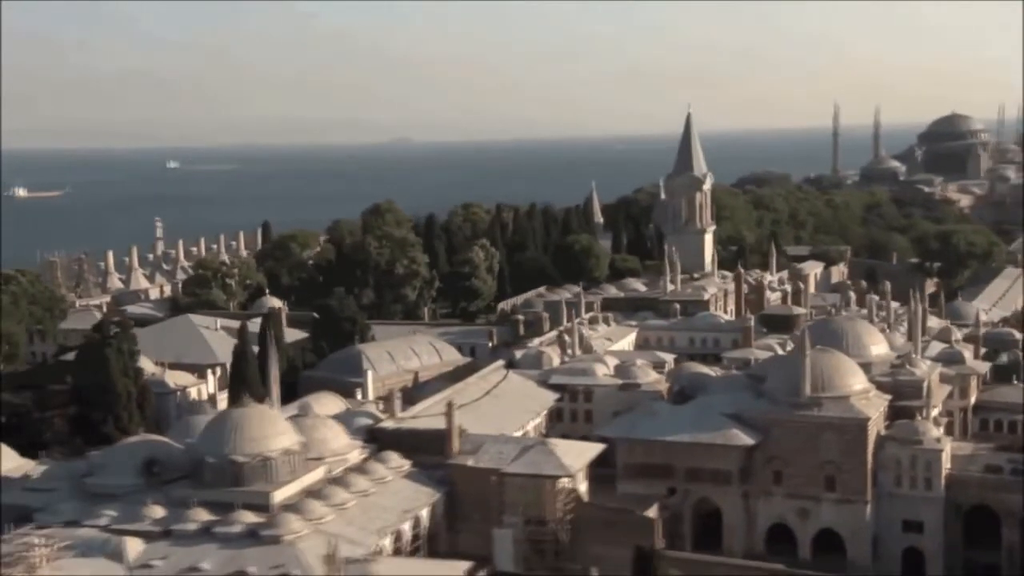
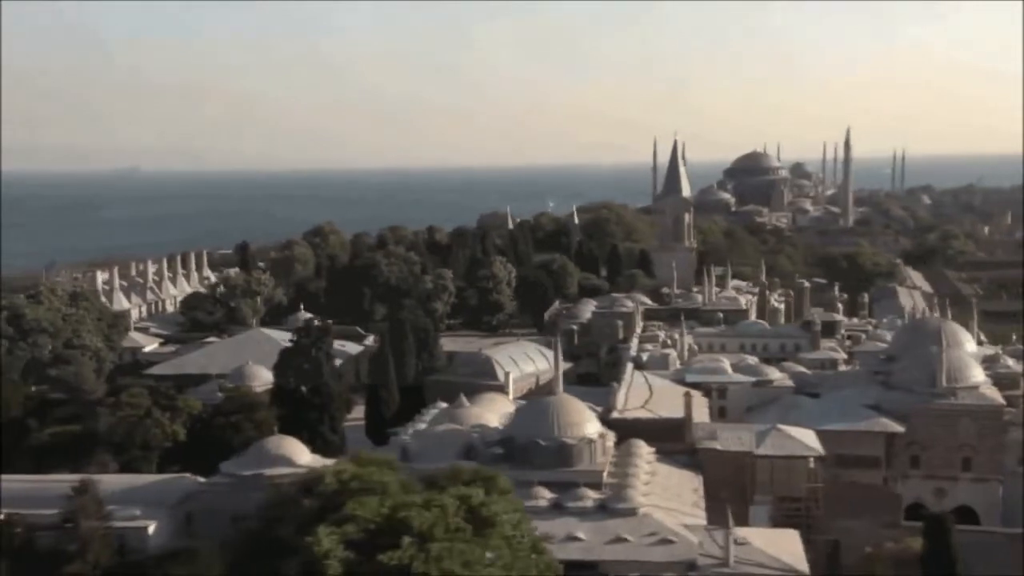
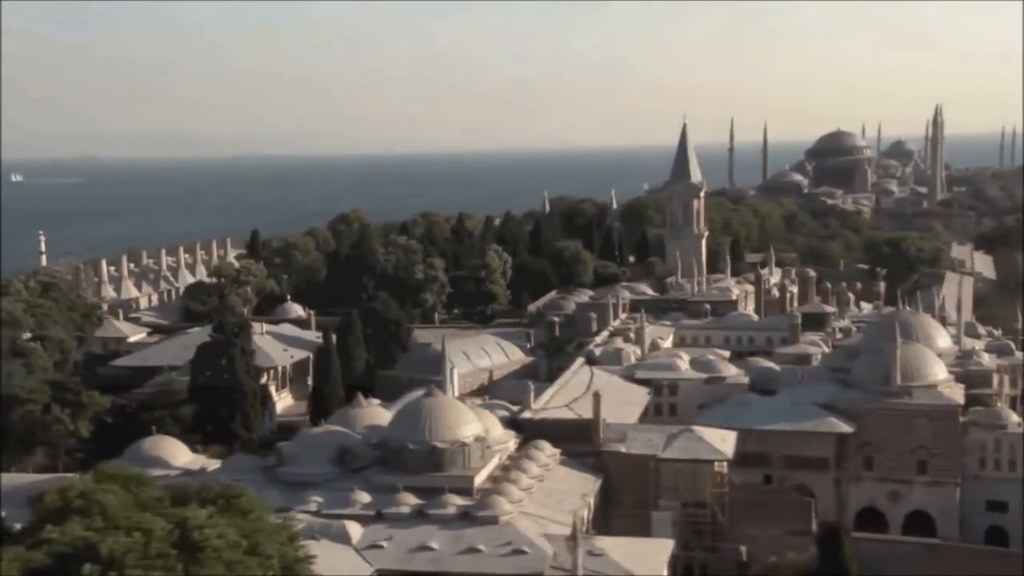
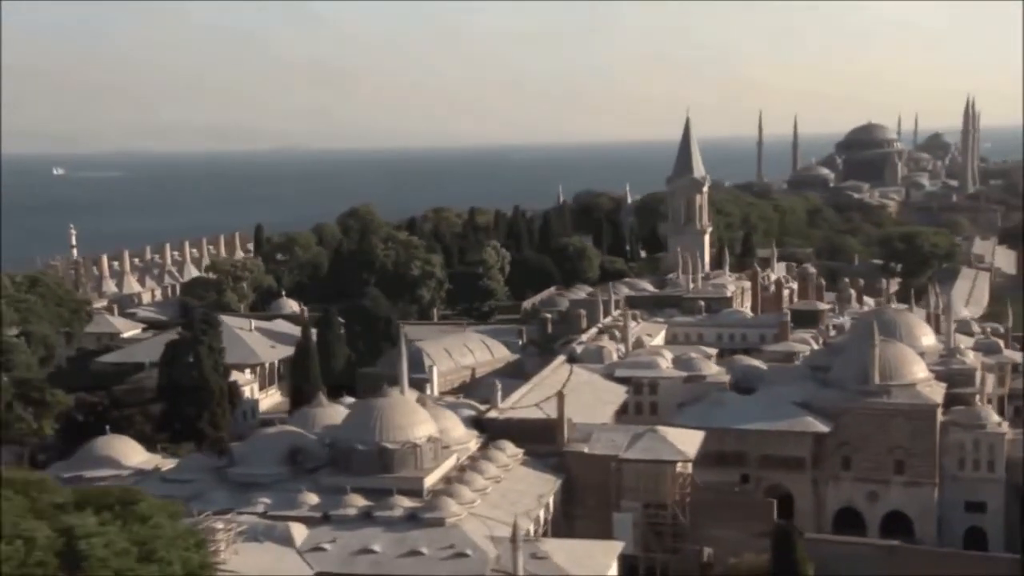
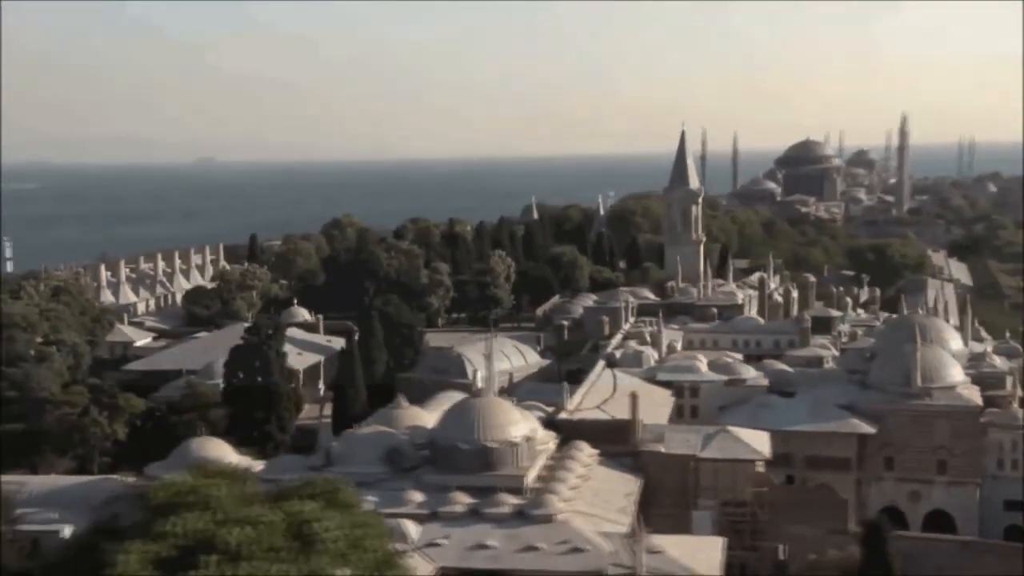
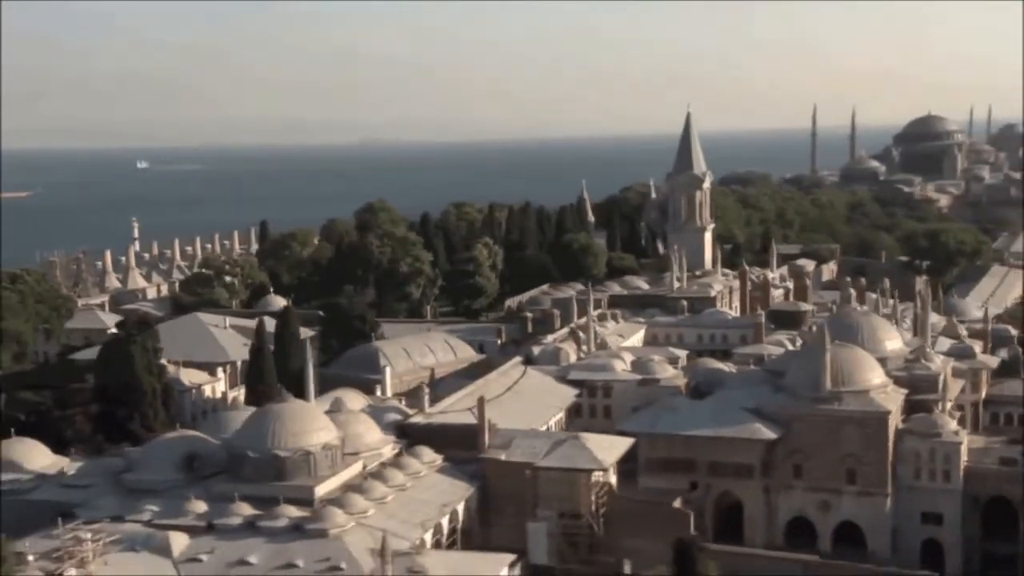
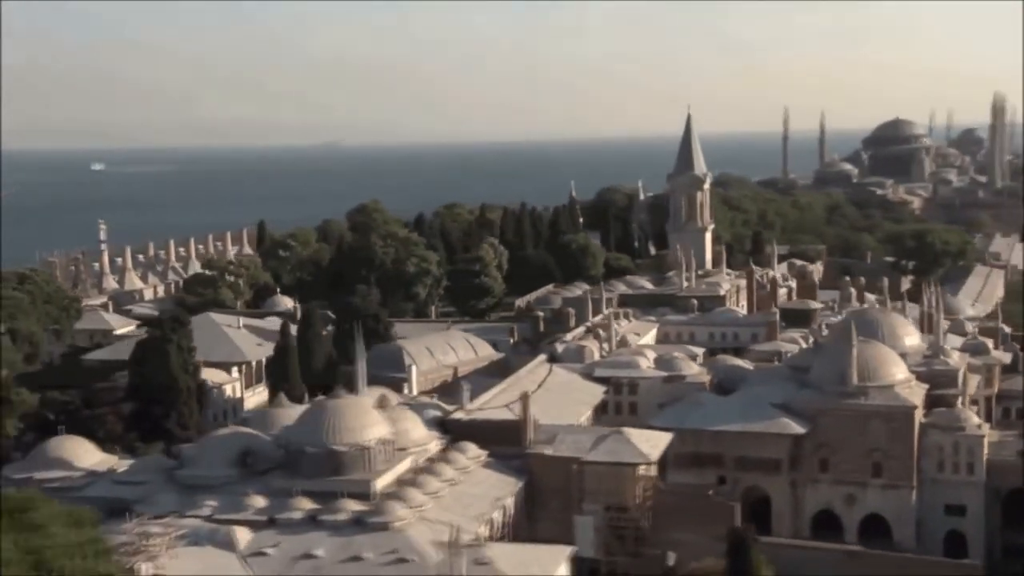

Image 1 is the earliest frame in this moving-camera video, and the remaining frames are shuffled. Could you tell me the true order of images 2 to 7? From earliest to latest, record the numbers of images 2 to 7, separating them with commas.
6, 7, 4, 3, 5, 2
